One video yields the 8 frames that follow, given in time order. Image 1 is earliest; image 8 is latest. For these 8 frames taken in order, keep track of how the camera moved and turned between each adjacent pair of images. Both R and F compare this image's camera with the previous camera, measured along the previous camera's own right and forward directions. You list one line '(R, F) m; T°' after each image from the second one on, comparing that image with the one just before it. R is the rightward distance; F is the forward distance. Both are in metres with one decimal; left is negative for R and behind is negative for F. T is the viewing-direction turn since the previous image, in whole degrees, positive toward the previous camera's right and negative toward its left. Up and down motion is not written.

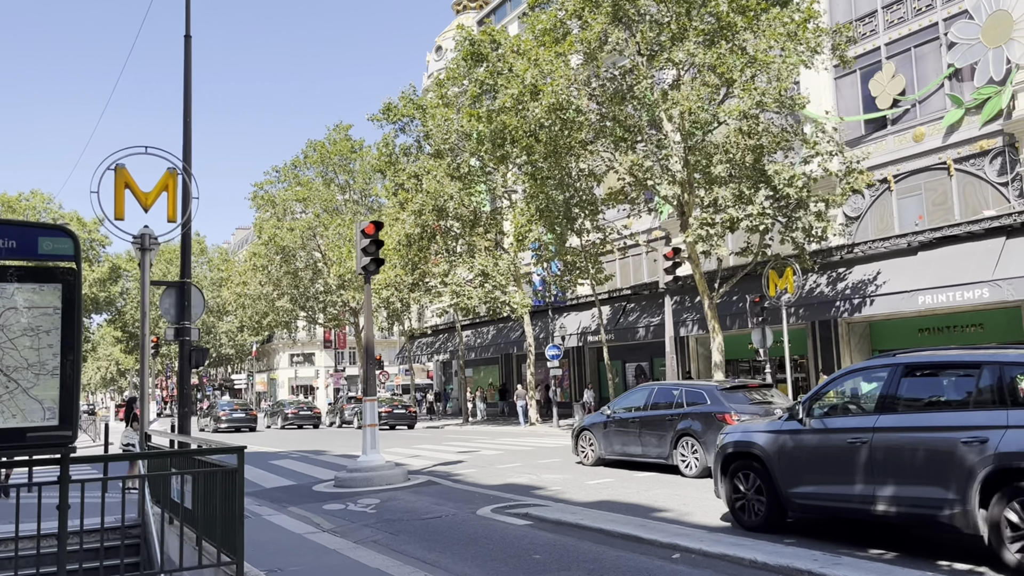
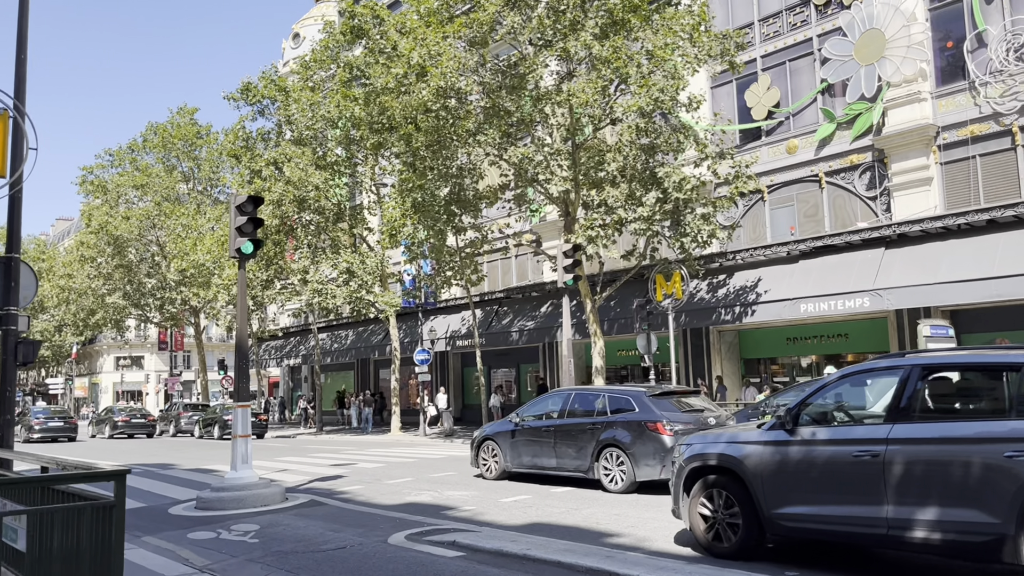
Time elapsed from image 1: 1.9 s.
(-0.7, +1.4) m; +10°
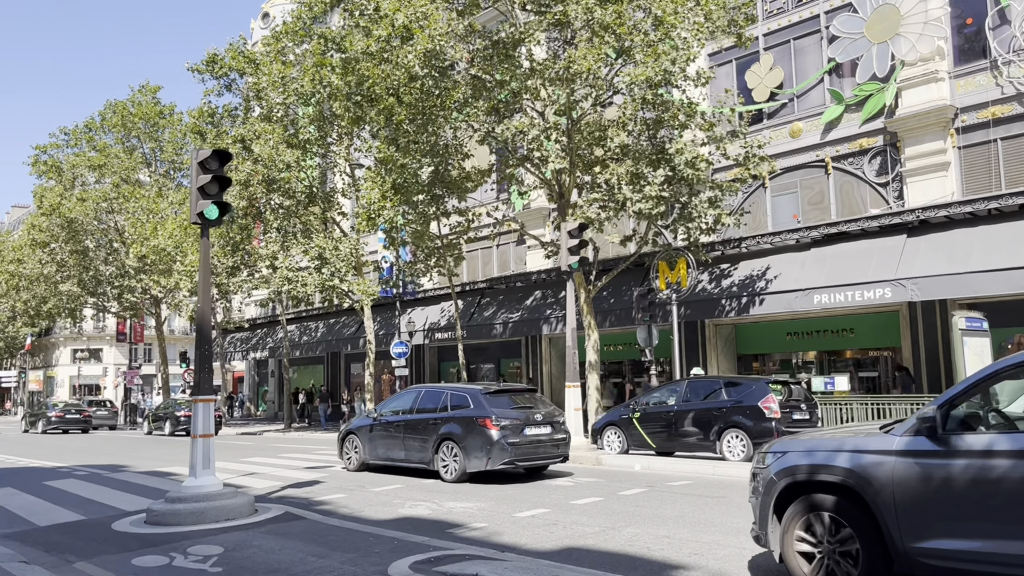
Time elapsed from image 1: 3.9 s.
(-0.5, +1.5) m; +2°
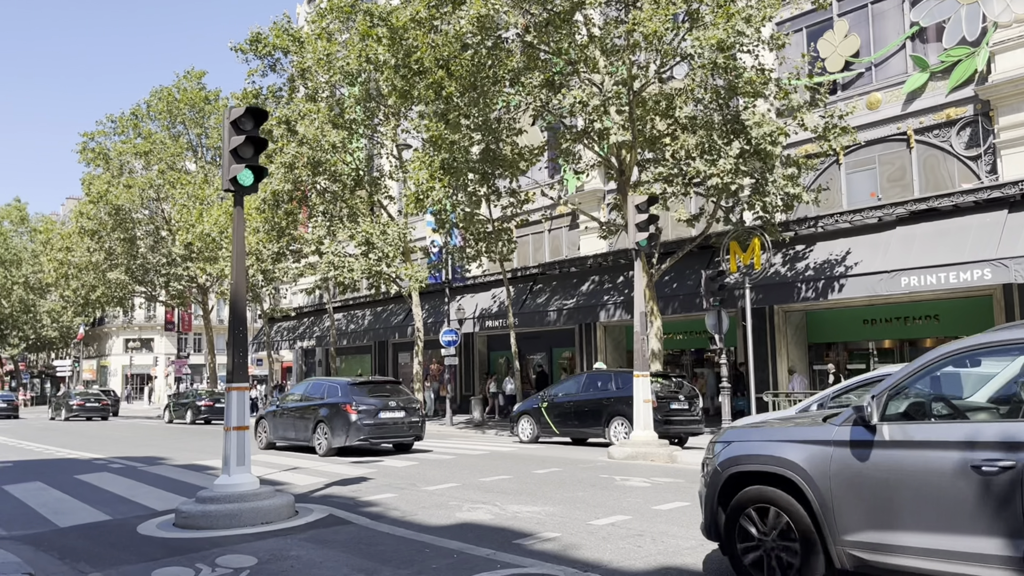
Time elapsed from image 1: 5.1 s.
(-0.2, +1.1) m; -3°
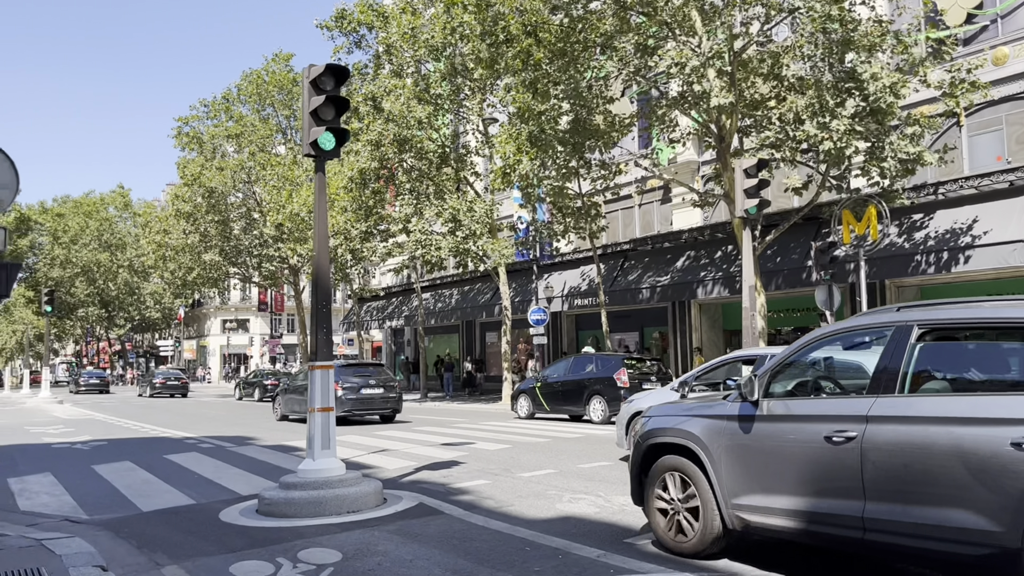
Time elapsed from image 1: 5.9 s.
(-0.1, +0.7) m; -6°
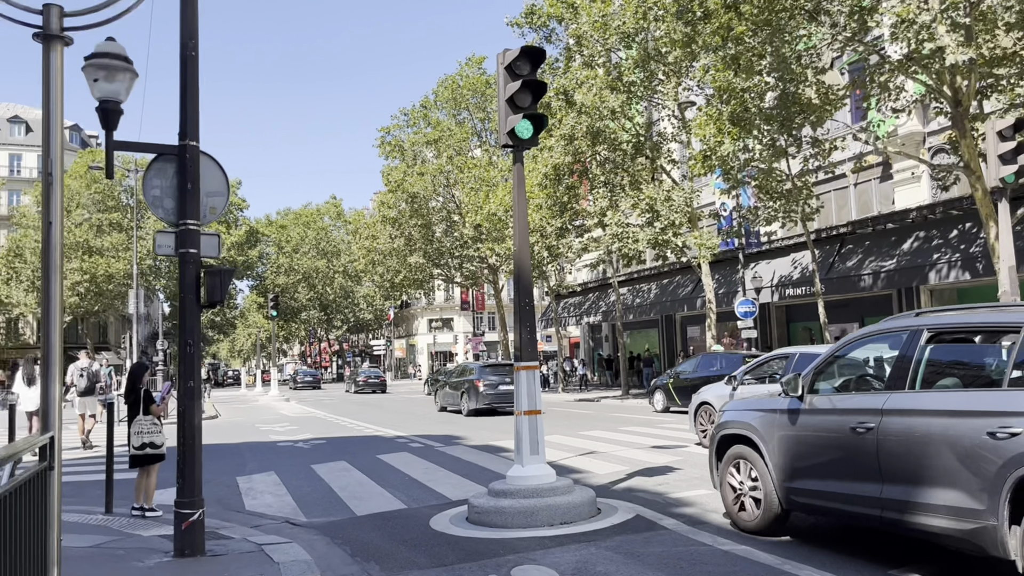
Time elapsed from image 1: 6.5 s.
(-0.2, +0.5) m; -13°
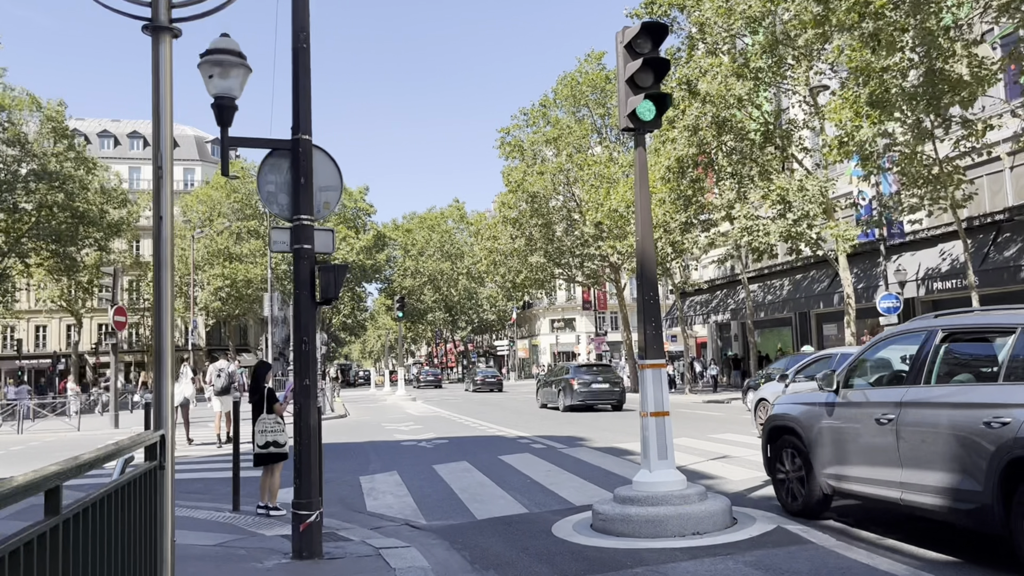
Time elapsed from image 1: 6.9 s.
(0.0, +0.3) m; -8°
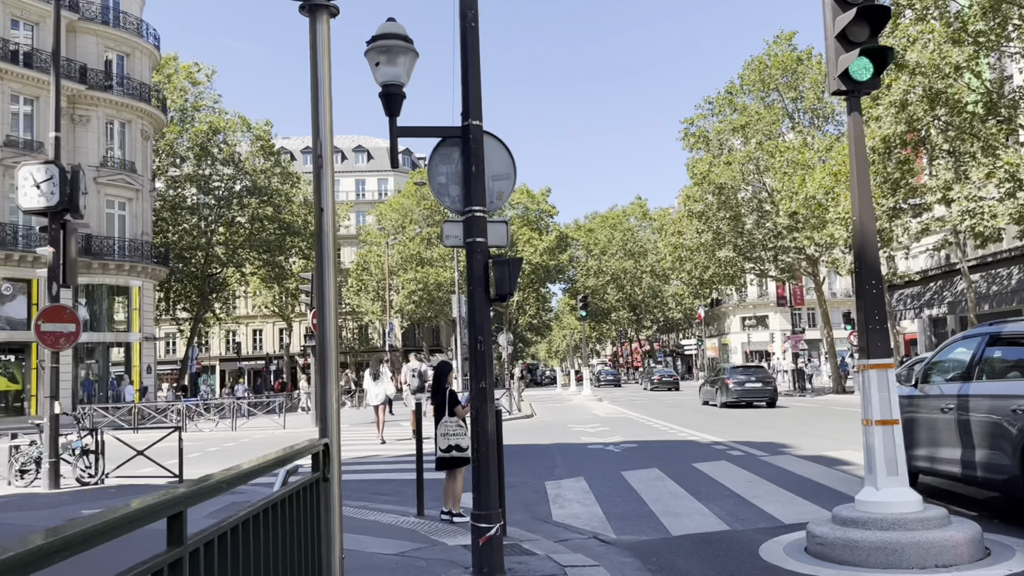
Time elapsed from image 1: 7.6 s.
(0.0, +0.5) m; -12°
